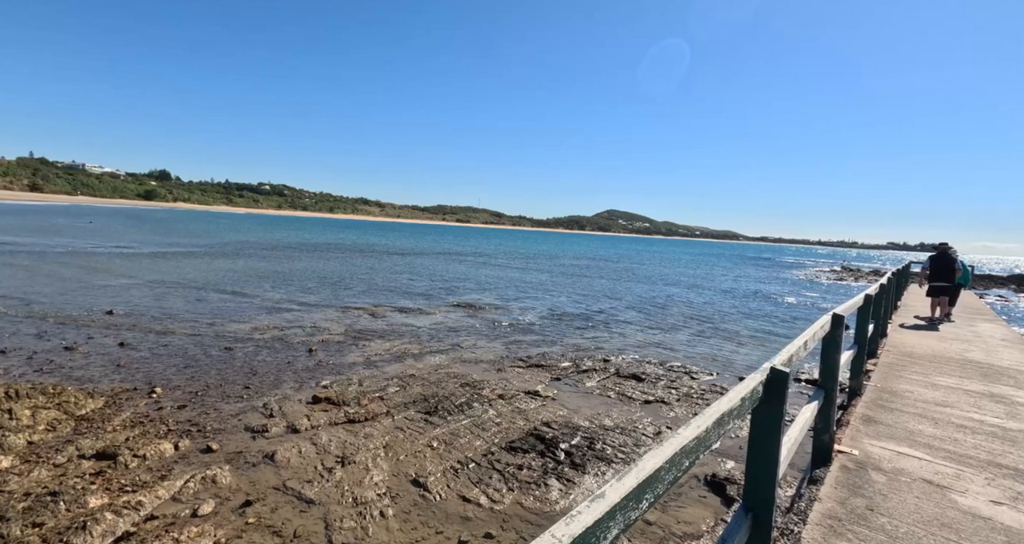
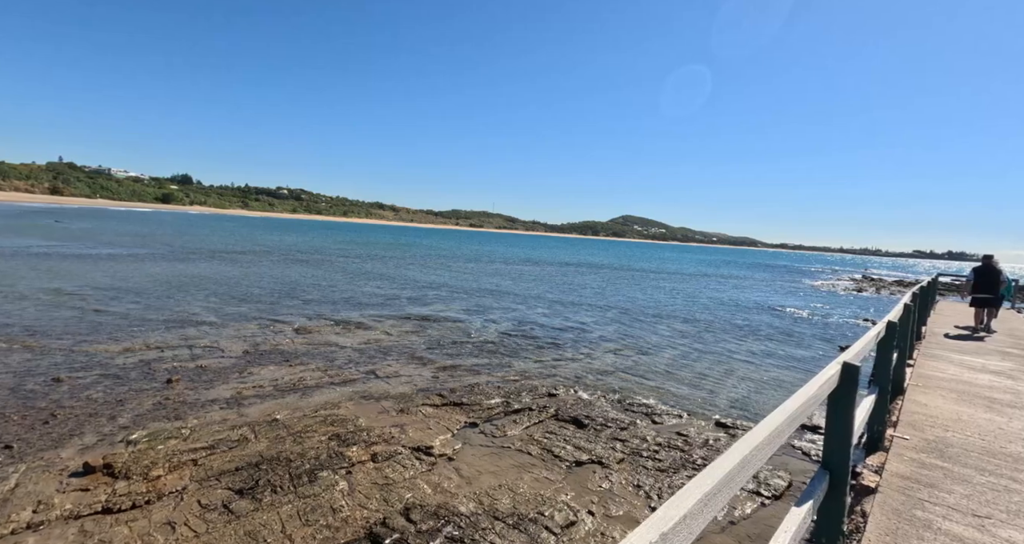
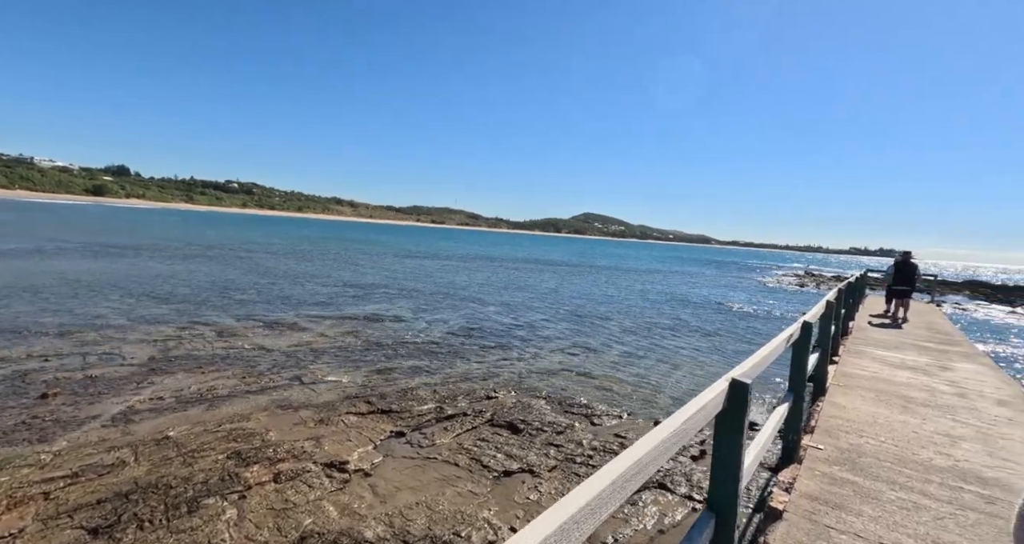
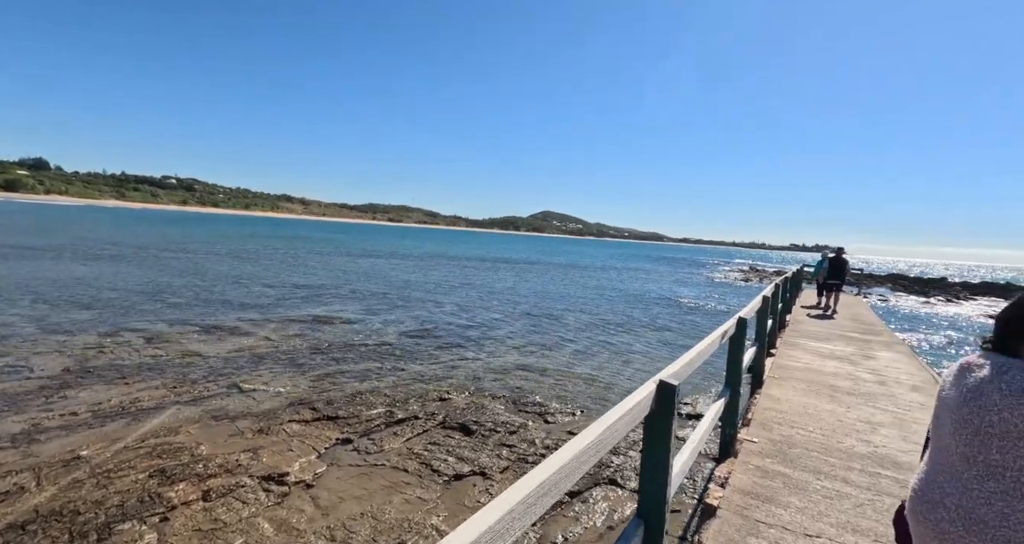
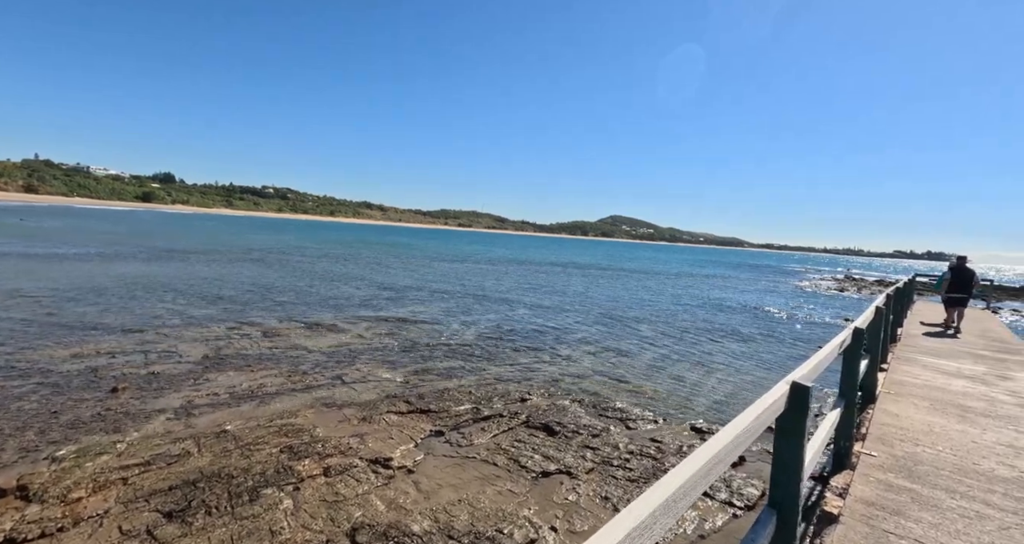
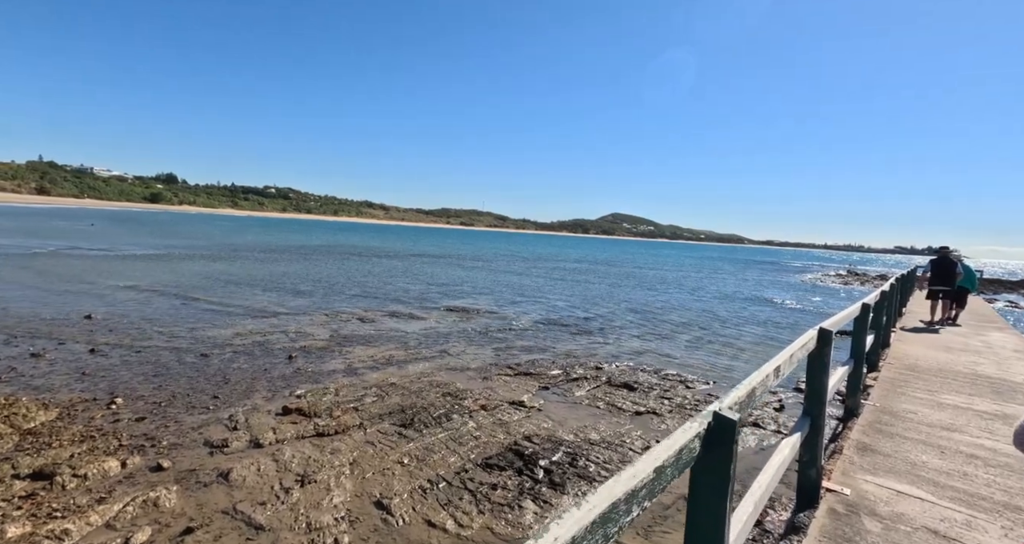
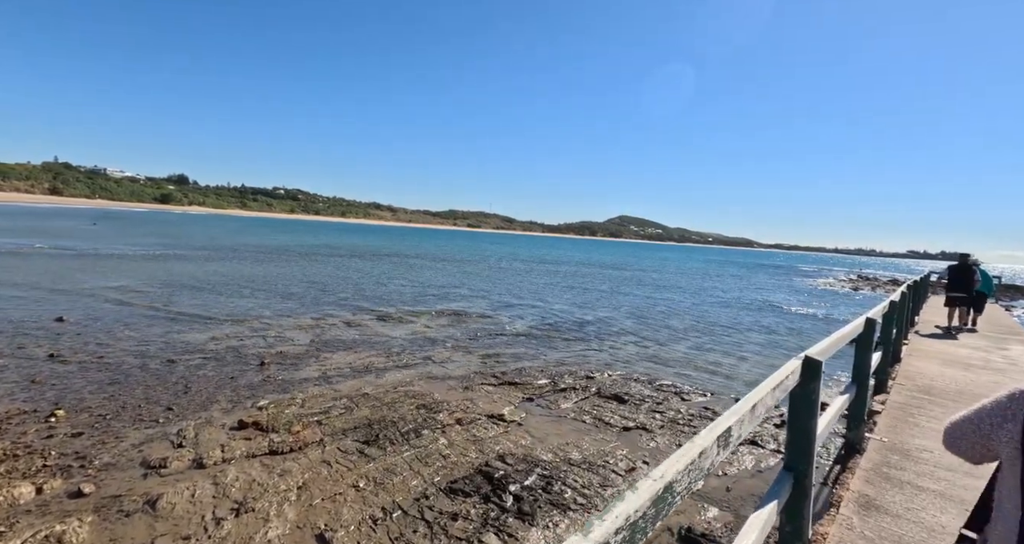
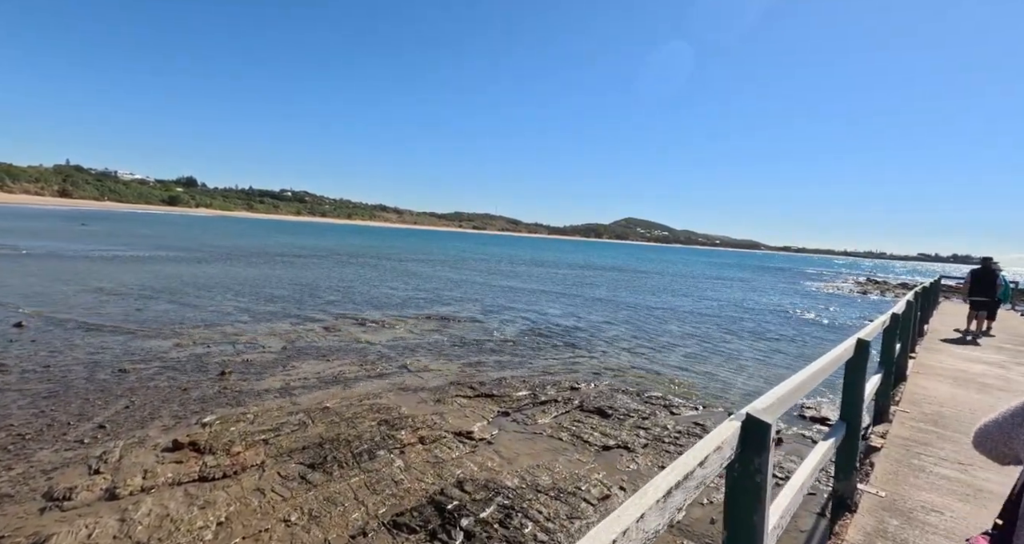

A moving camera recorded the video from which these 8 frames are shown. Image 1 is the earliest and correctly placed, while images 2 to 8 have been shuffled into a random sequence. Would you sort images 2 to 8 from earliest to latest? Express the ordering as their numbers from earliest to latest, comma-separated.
6, 7, 8, 2, 5, 3, 4
